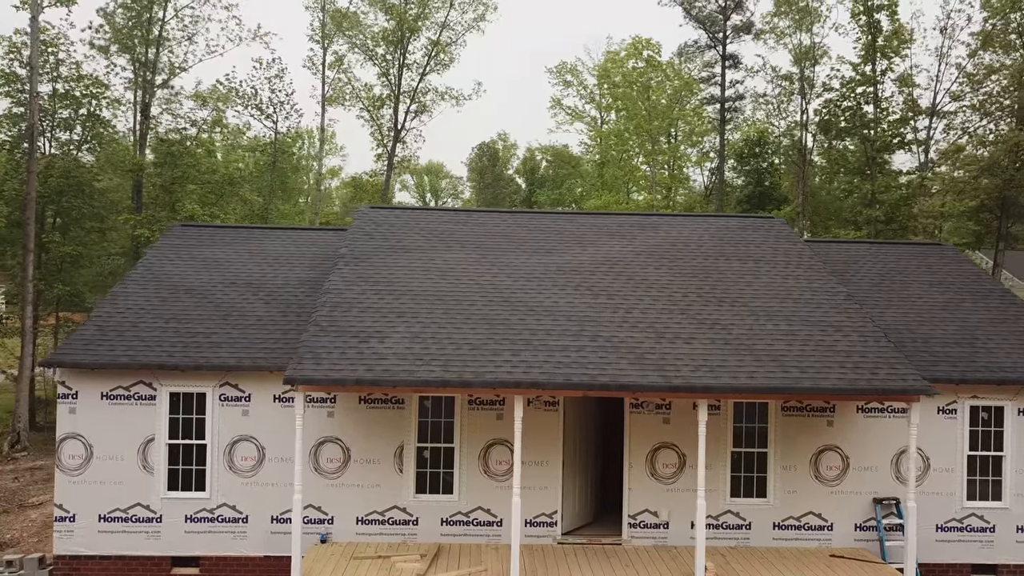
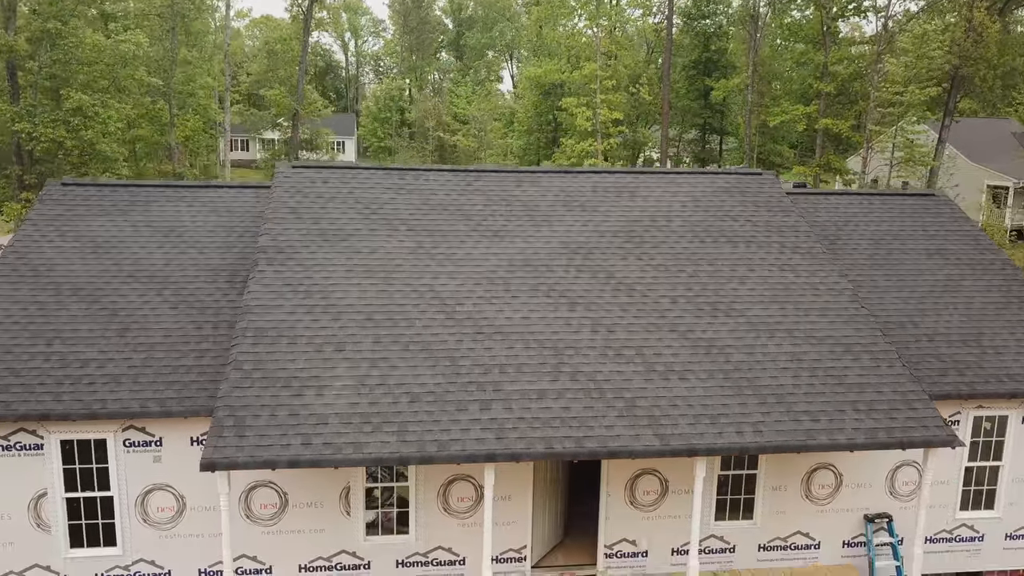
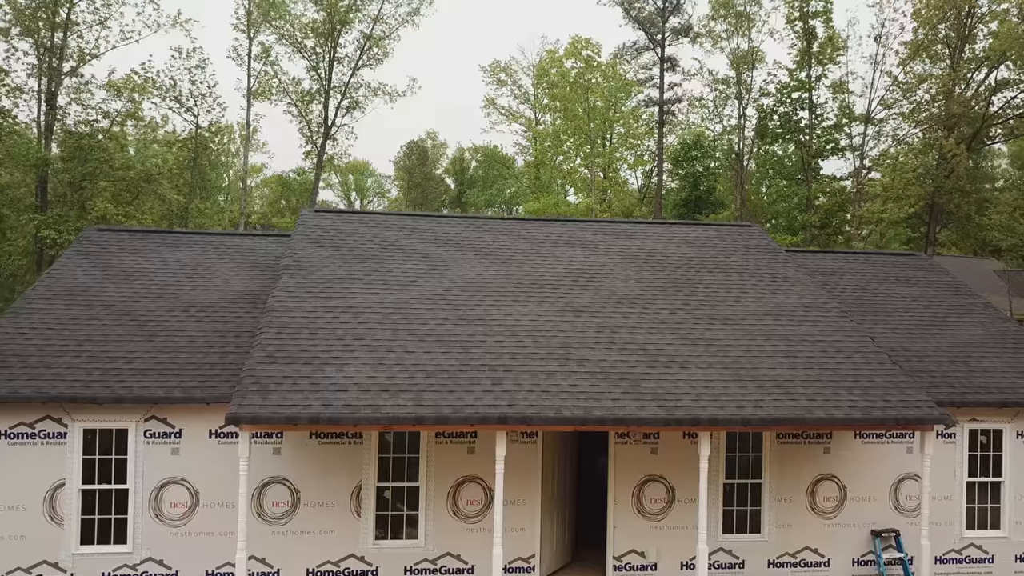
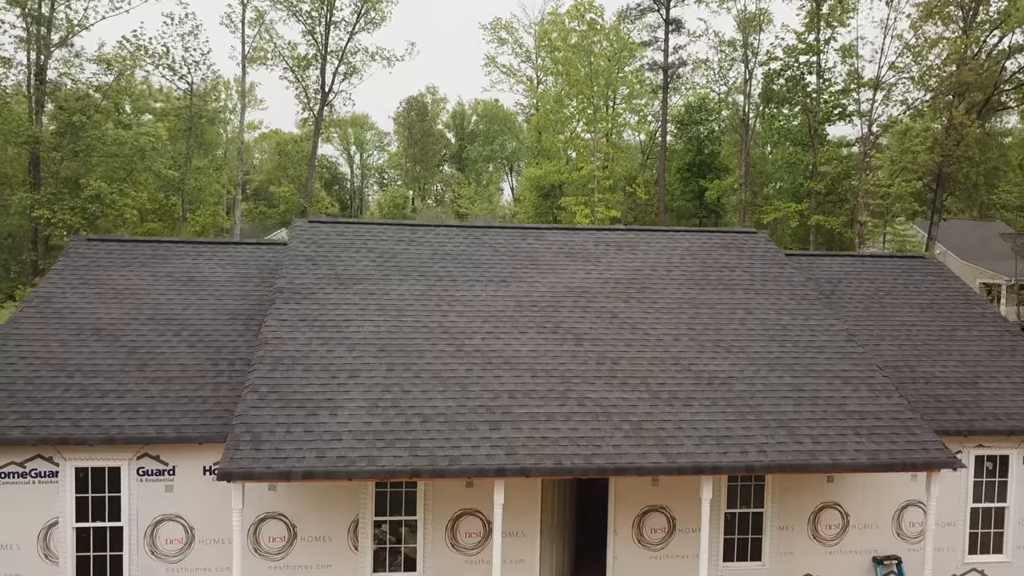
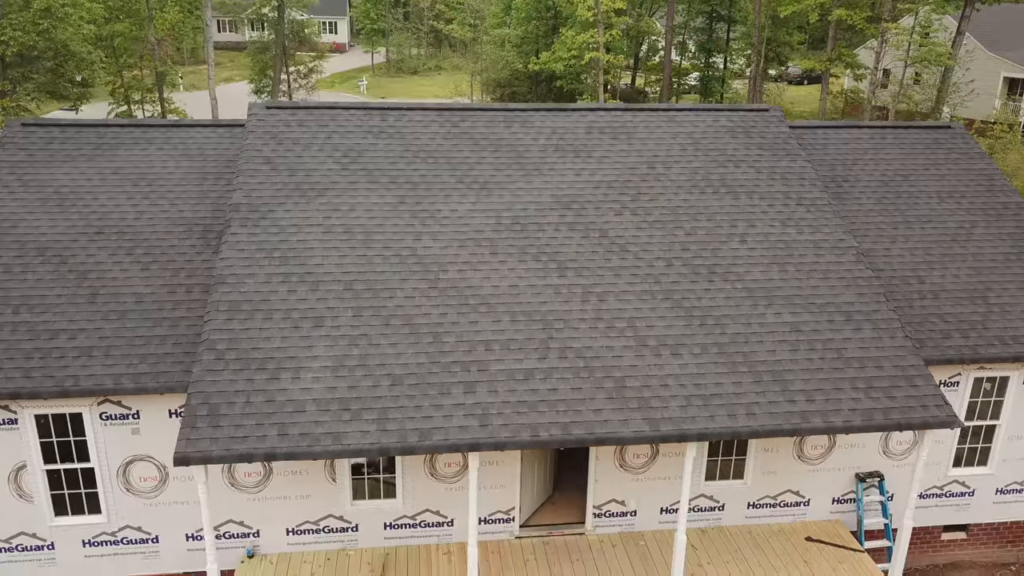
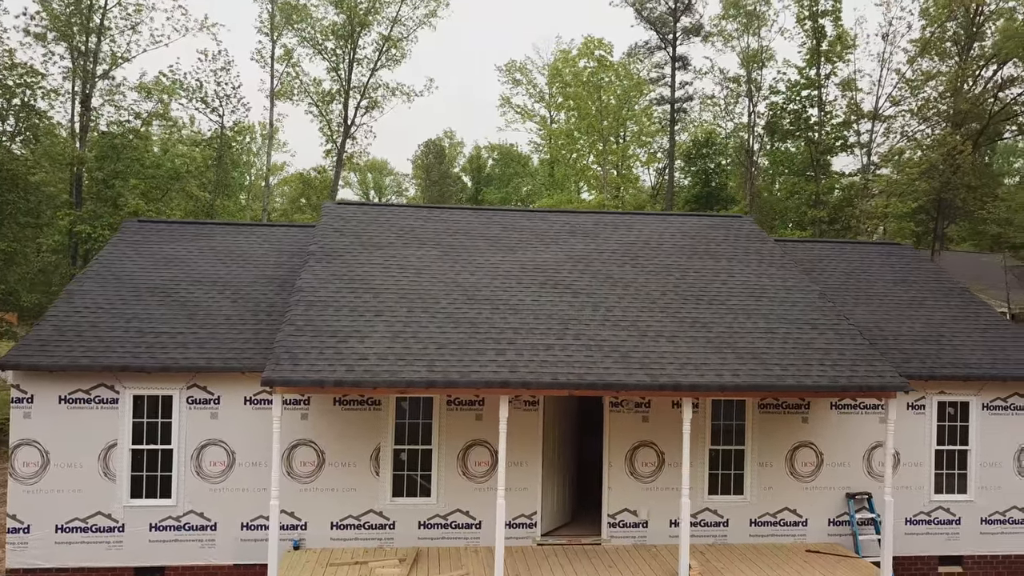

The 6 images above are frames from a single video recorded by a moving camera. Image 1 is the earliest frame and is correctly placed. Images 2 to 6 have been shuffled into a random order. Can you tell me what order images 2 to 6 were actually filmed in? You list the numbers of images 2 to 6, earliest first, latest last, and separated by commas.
6, 3, 4, 2, 5
